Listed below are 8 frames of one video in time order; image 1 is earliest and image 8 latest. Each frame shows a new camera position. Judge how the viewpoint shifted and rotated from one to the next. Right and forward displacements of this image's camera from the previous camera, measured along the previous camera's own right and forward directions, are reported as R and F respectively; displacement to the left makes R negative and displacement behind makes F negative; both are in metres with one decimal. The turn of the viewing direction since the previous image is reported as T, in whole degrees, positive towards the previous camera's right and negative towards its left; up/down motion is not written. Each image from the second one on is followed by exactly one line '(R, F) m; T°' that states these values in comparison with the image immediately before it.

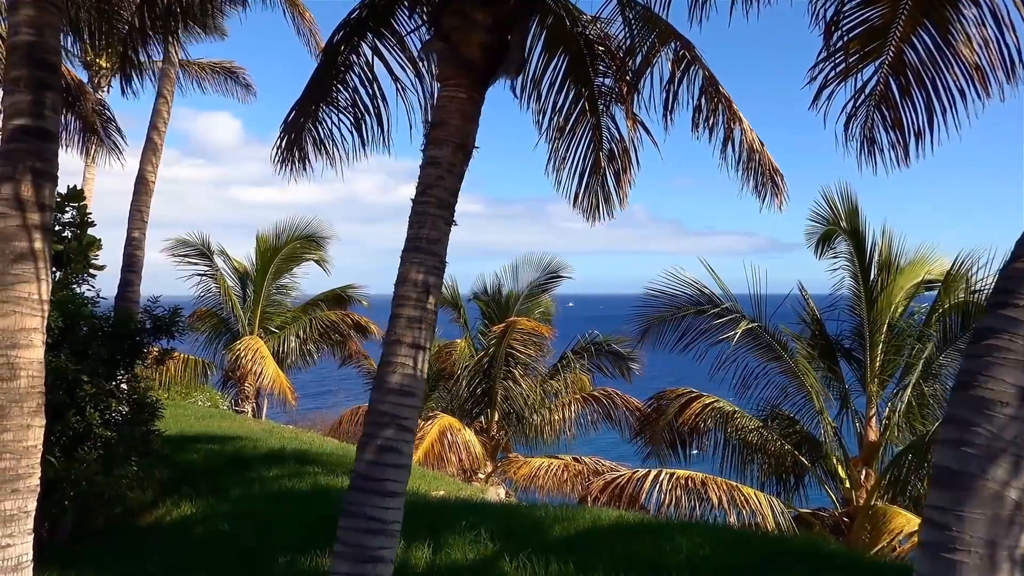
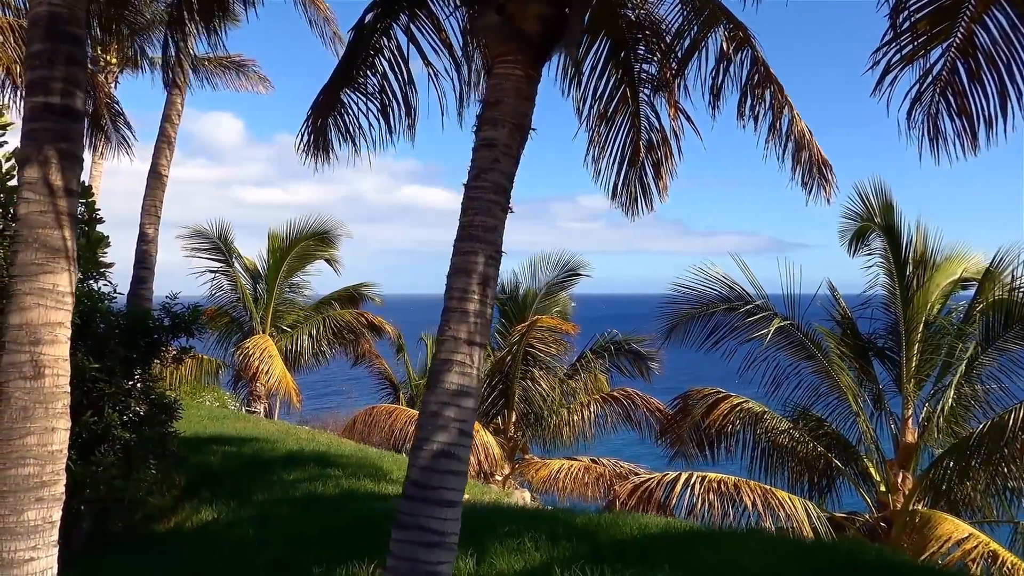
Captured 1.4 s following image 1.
(-0.3, +0.3) m; 0°
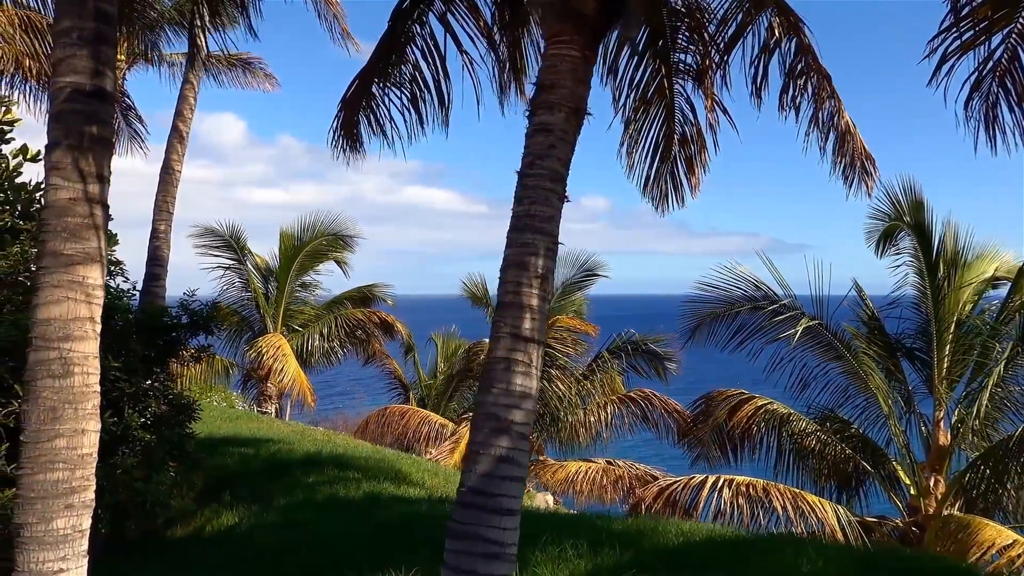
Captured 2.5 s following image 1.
(-0.2, +0.2) m; 0°
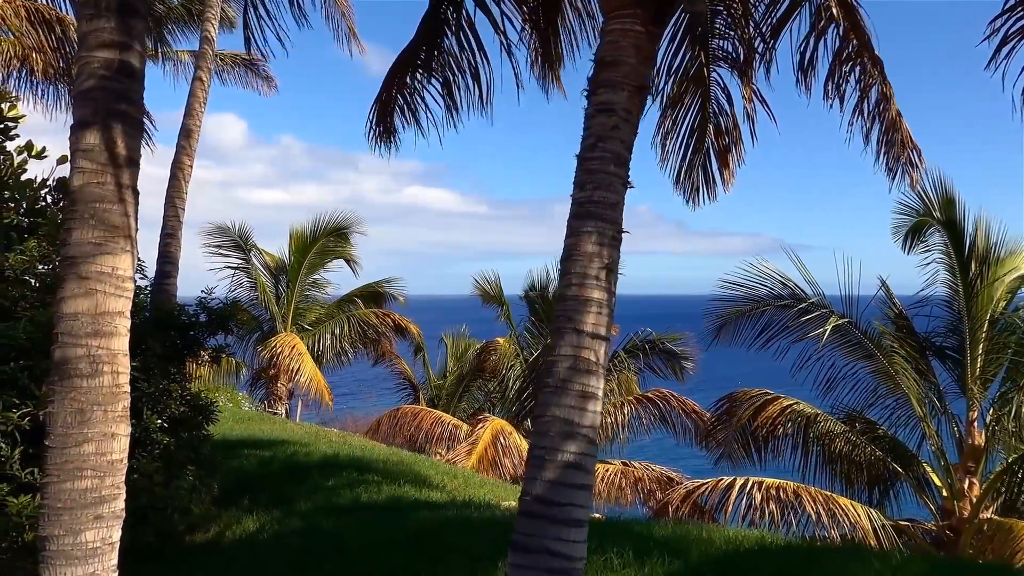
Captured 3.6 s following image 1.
(-0.2, +0.2) m; 0°
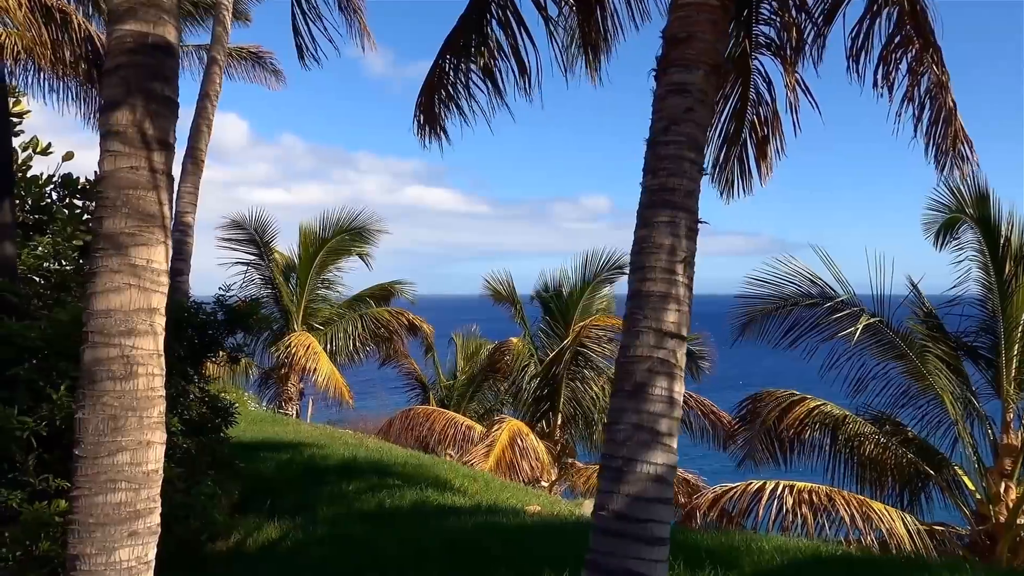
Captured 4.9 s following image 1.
(-0.2, +0.2) m; 0°
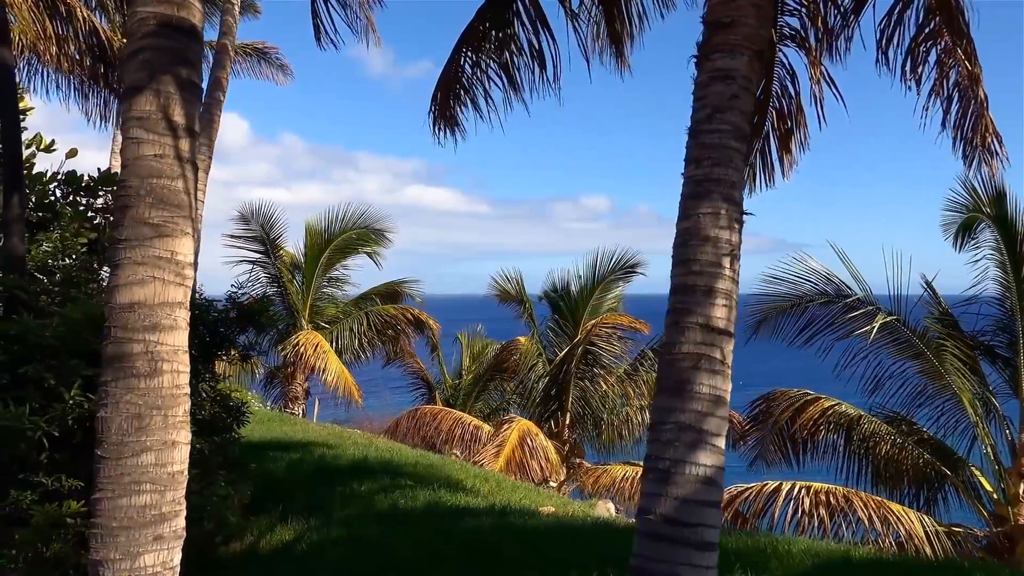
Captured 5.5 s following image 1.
(-0.1, +0.1) m; 0°
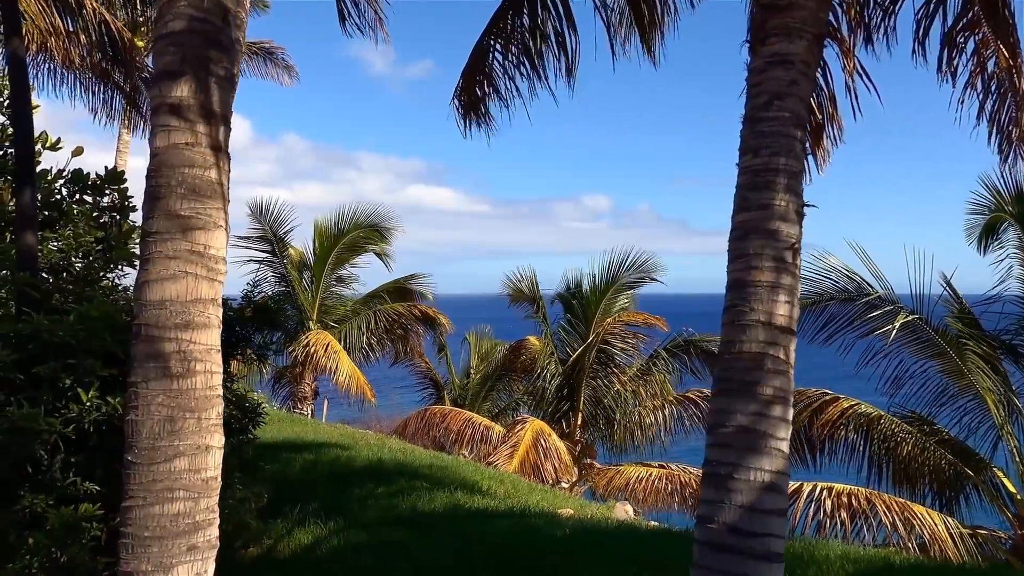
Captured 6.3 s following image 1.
(-0.2, +0.1) m; 0°
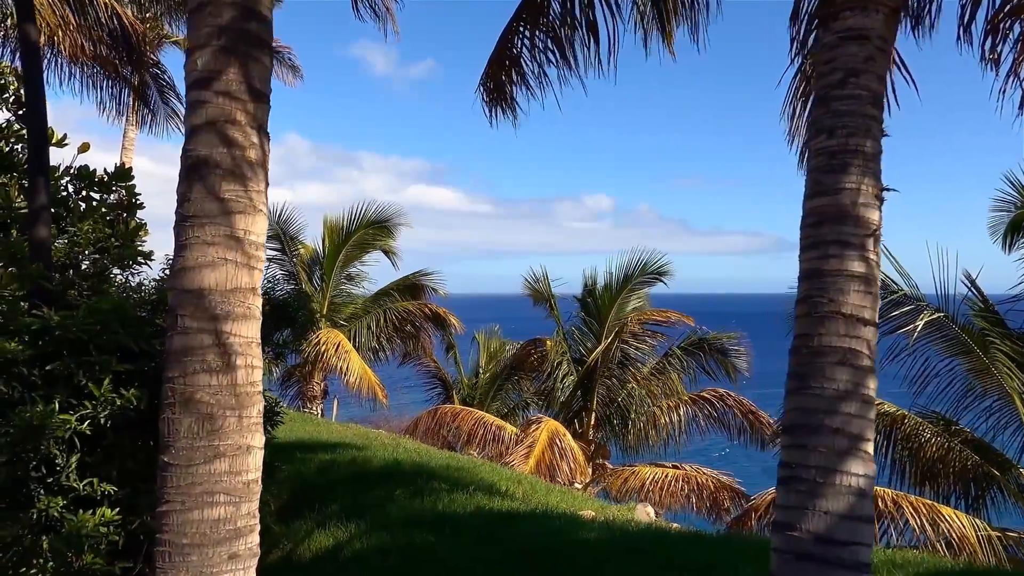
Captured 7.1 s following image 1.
(-0.2, +0.2) m; 0°
